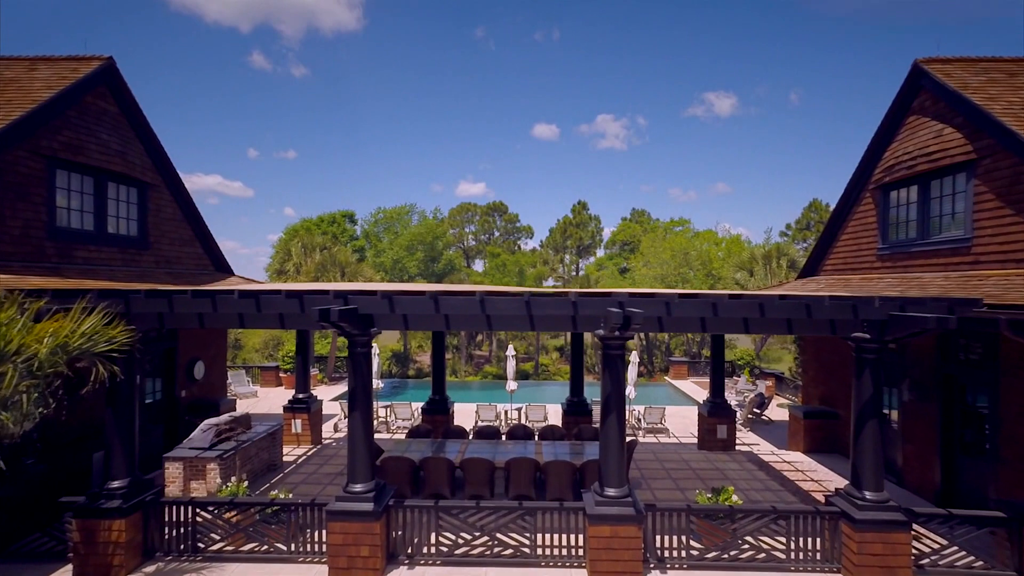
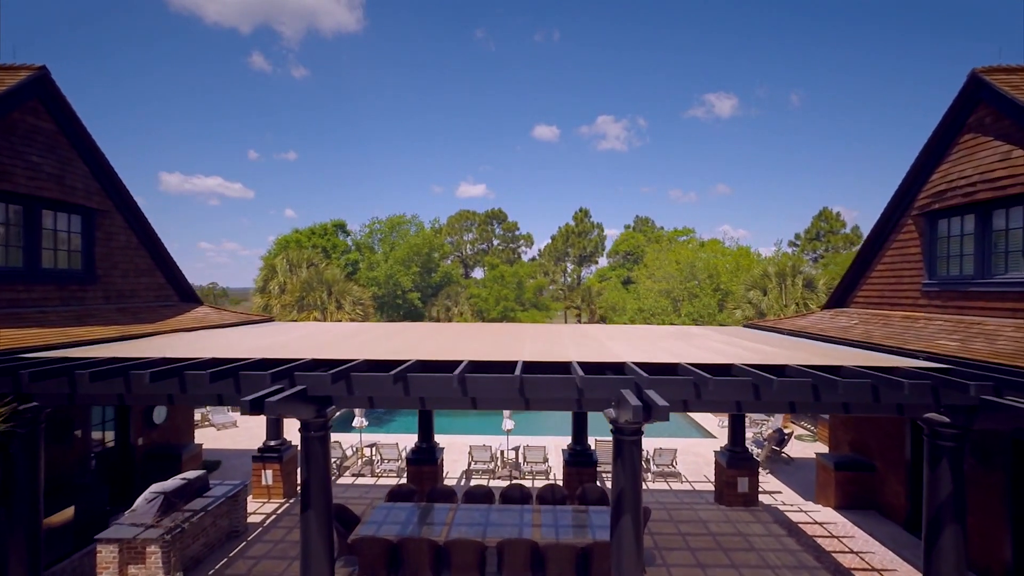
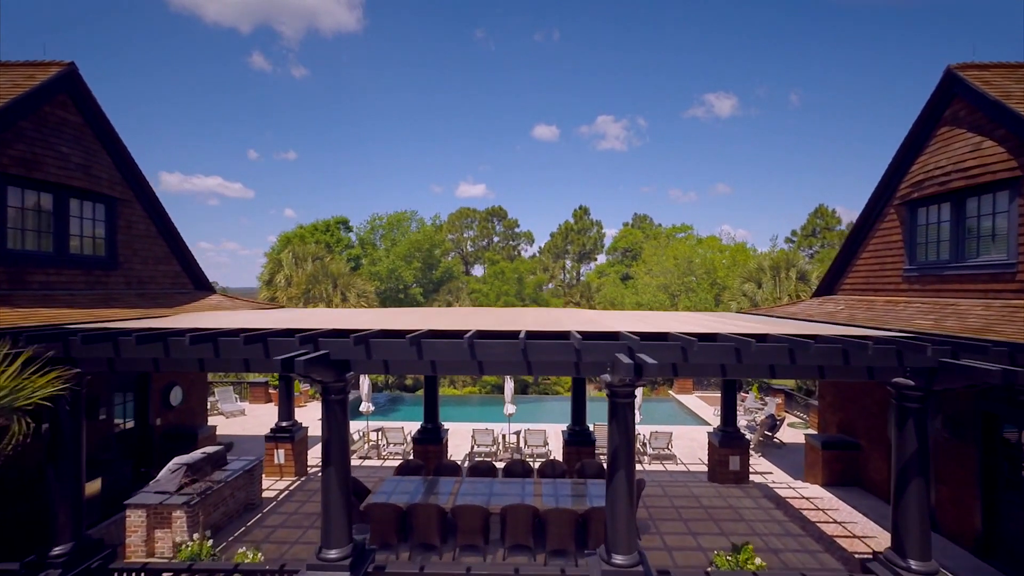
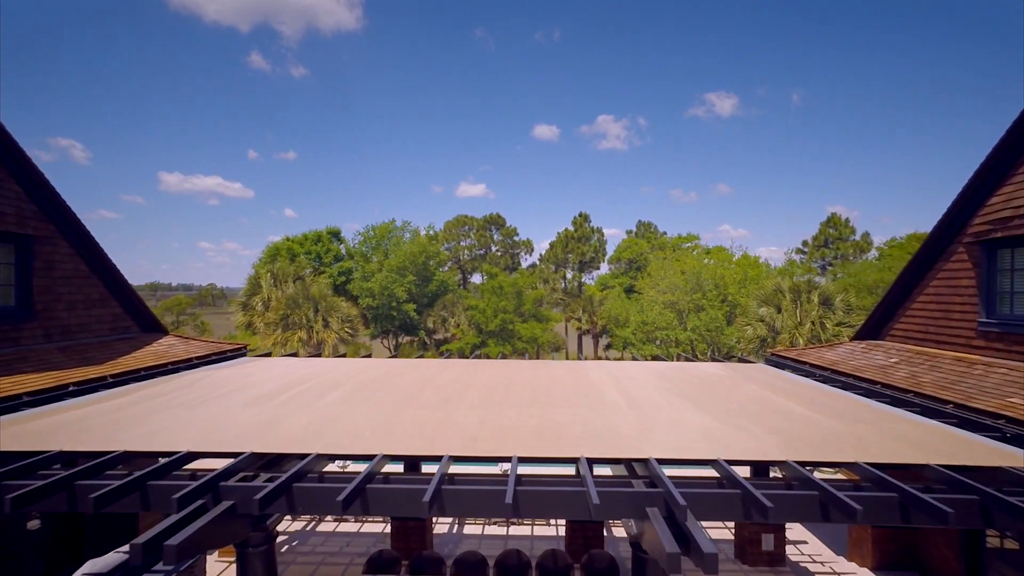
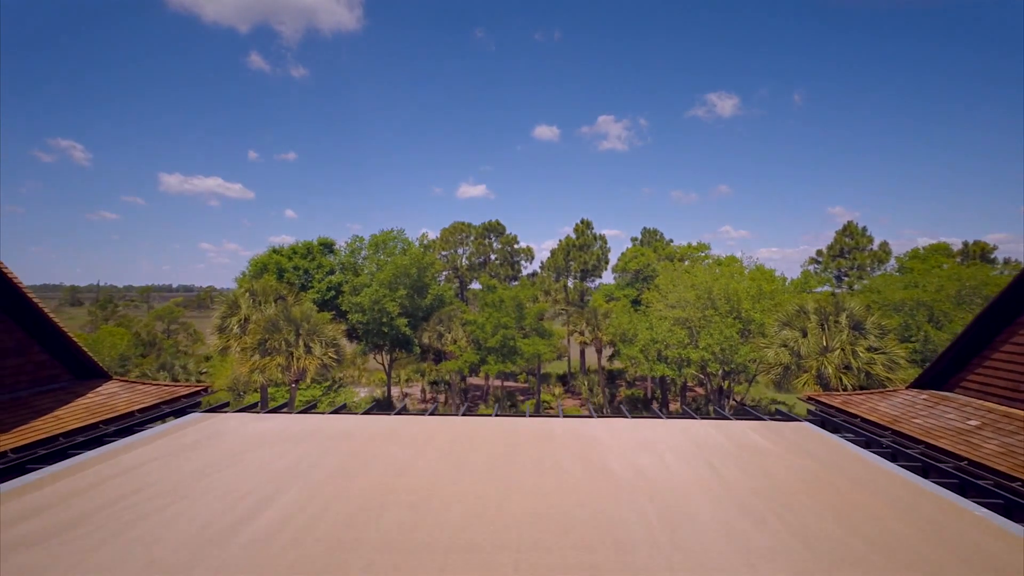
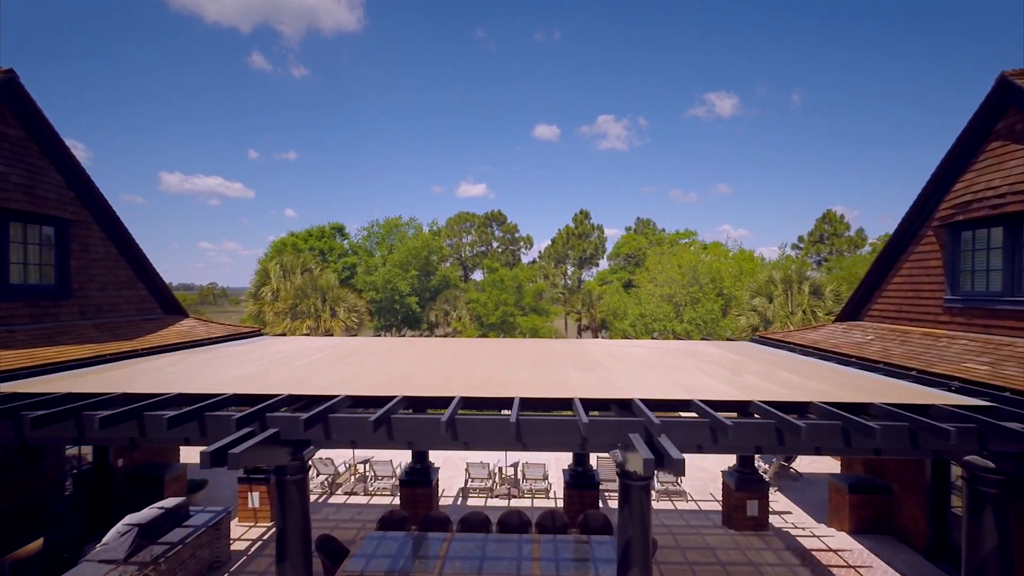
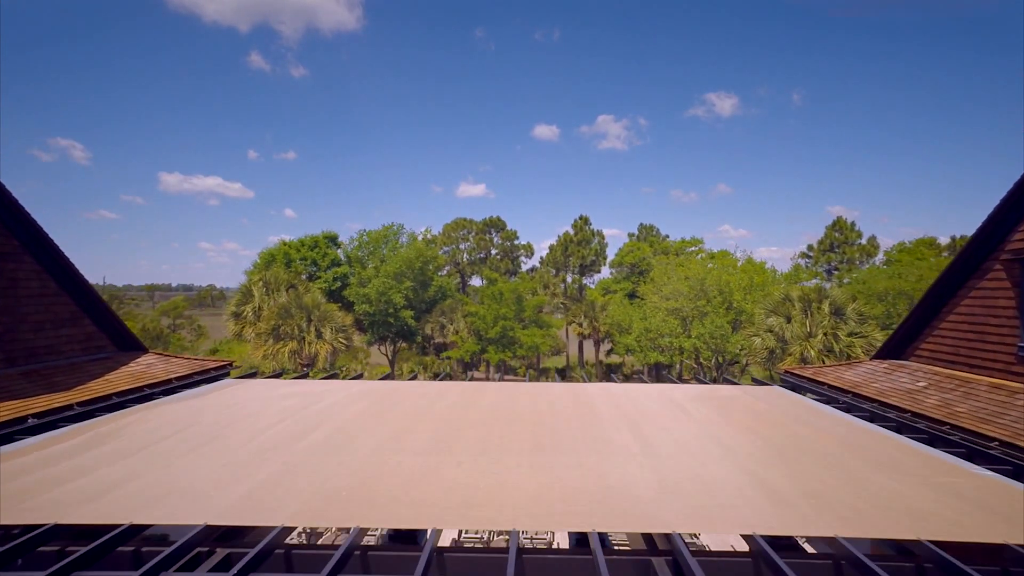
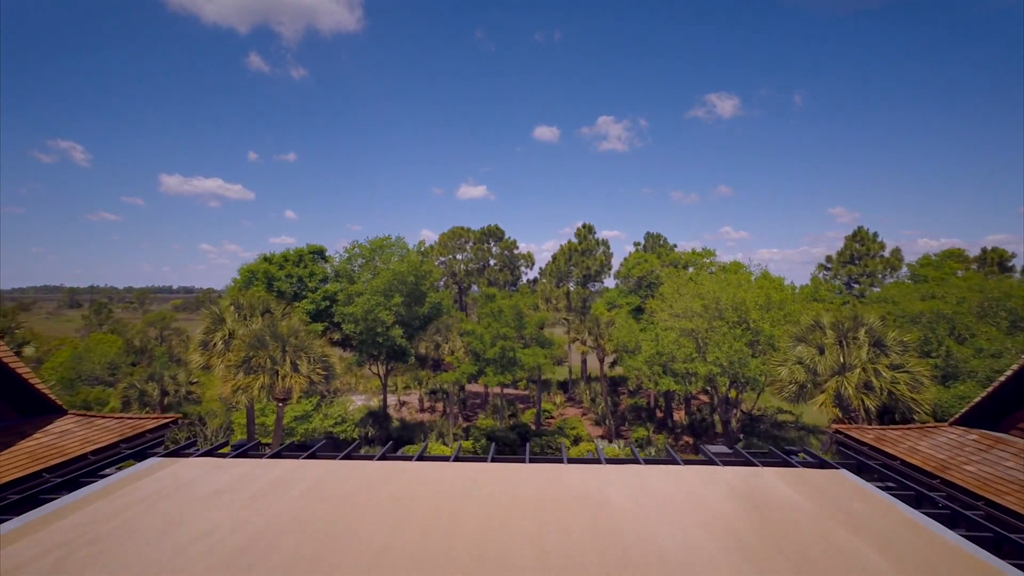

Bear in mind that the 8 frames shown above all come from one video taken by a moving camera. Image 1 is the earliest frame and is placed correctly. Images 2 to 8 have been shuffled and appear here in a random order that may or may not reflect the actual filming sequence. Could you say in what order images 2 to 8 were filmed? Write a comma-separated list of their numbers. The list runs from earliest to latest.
3, 2, 6, 4, 7, 5, 8
